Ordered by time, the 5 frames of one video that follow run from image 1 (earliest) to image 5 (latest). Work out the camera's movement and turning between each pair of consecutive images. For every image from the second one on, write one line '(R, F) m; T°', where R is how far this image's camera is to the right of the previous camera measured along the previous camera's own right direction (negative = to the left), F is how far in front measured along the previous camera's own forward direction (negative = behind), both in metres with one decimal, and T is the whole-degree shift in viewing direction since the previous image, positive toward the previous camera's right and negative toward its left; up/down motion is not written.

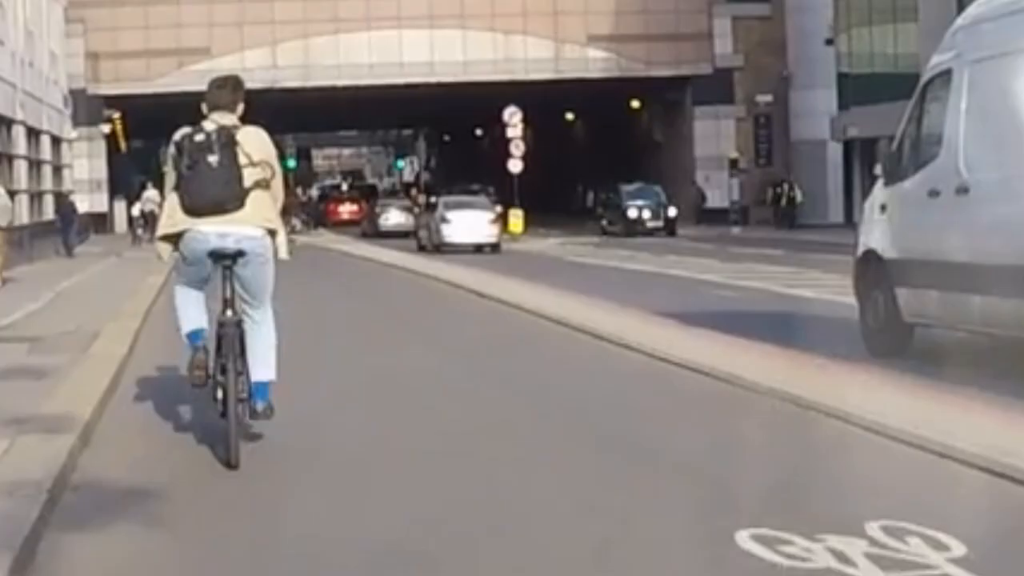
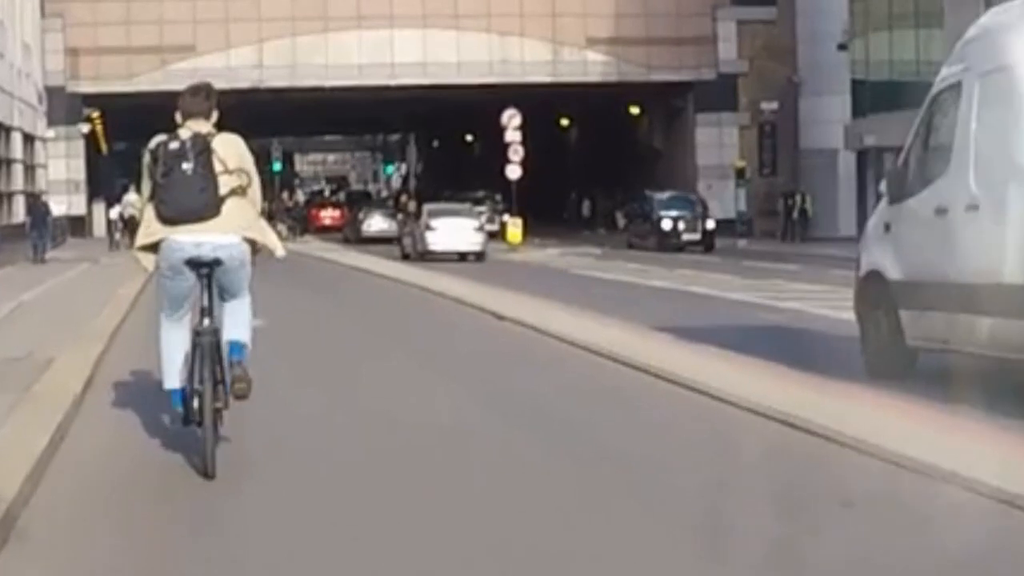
(-0.2, +1.4) m; +1°
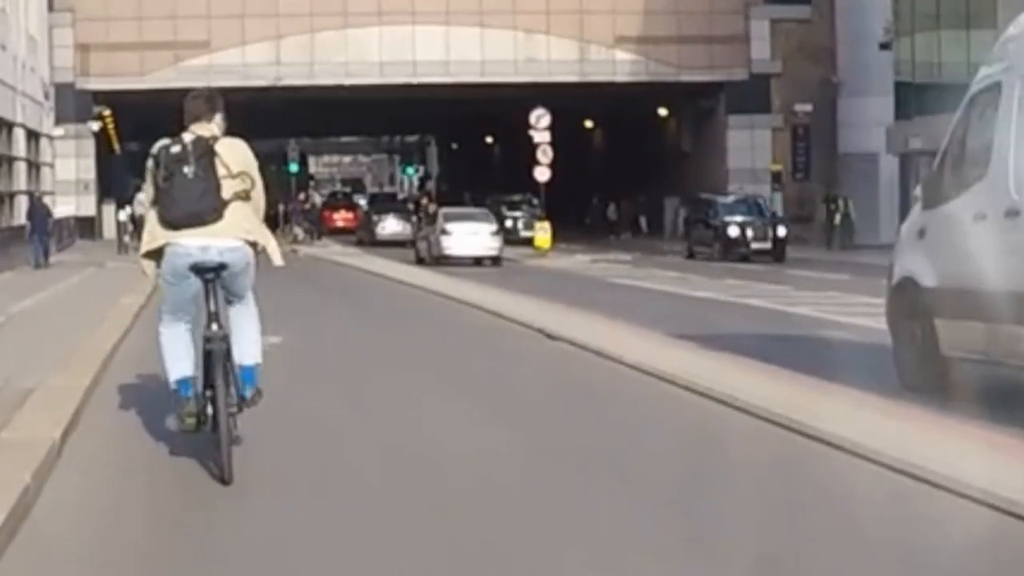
(-0.2, +1.2) m; 0°
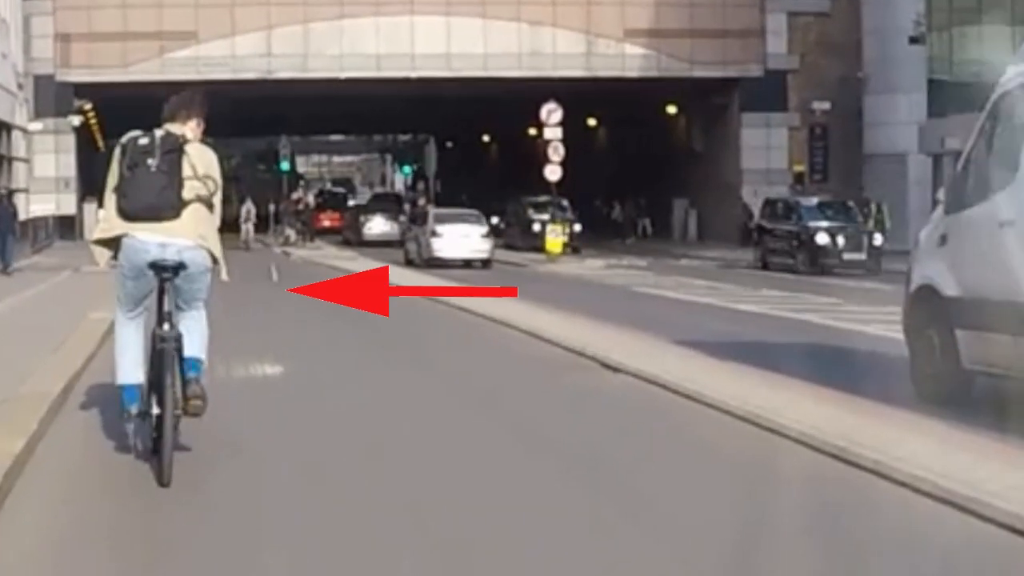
(-0.3, +1.7) m; 0°
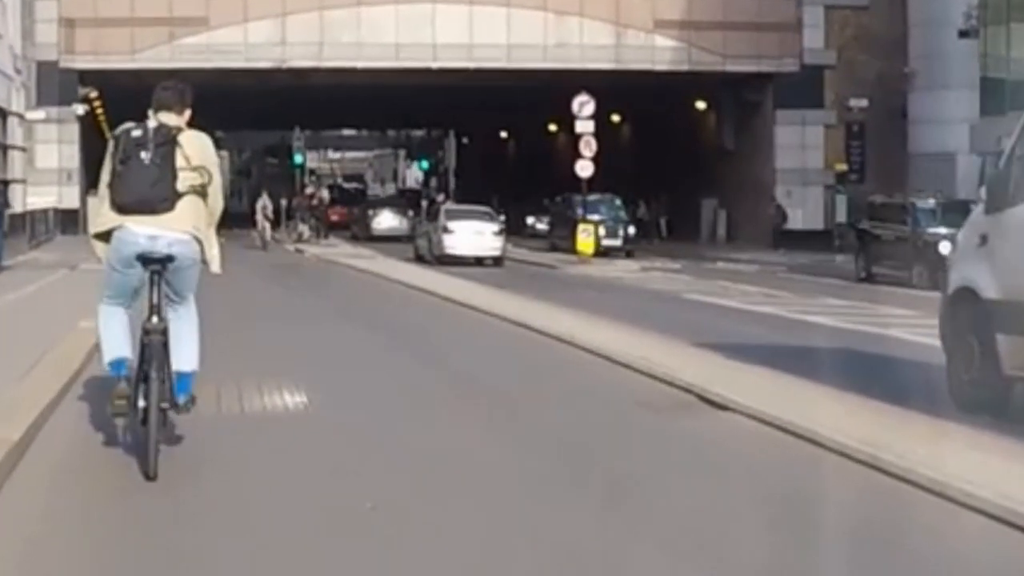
(-0.2, +1.4) m; 0°
